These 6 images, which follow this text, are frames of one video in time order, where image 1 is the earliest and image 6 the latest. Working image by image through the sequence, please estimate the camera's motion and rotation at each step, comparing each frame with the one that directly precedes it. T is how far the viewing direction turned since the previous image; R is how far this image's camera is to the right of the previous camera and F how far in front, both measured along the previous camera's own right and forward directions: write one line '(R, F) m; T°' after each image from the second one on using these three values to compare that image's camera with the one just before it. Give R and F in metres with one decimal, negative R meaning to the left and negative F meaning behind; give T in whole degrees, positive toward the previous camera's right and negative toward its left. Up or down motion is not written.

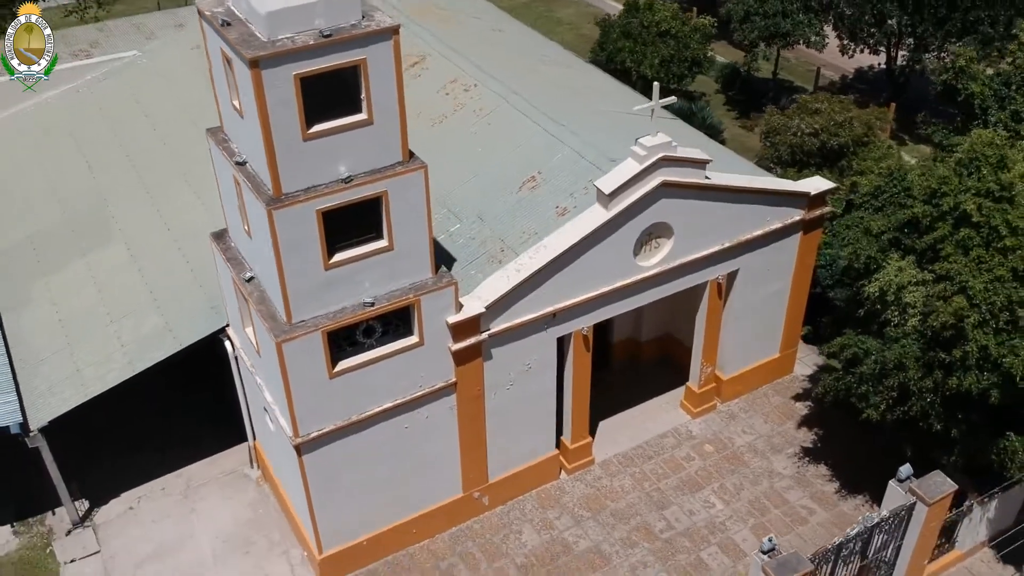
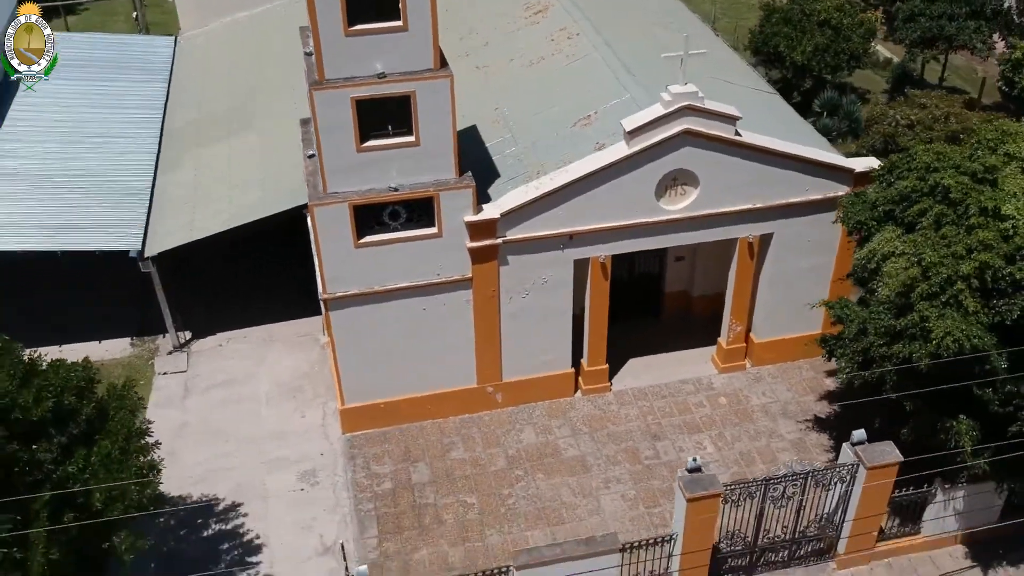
(+4.1, -1.4) m; -14°
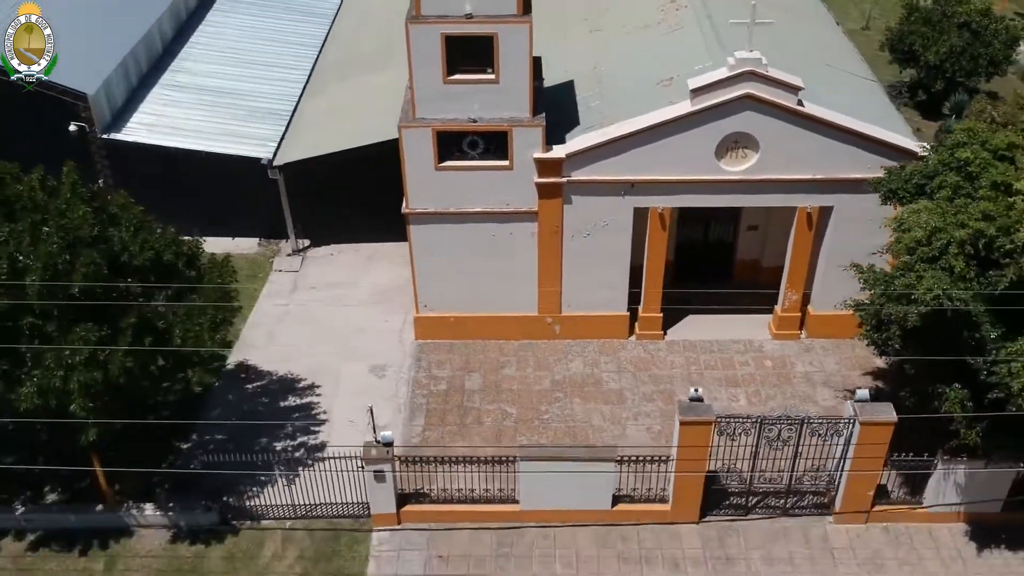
(+2.5, -1.6) m; -11°
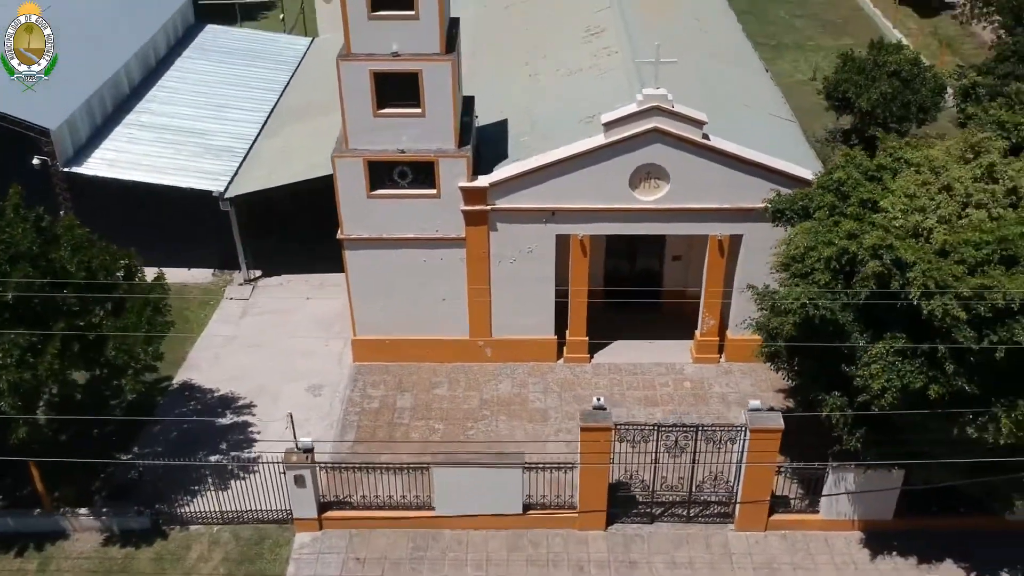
(+1.6, -1.1) m; 0°
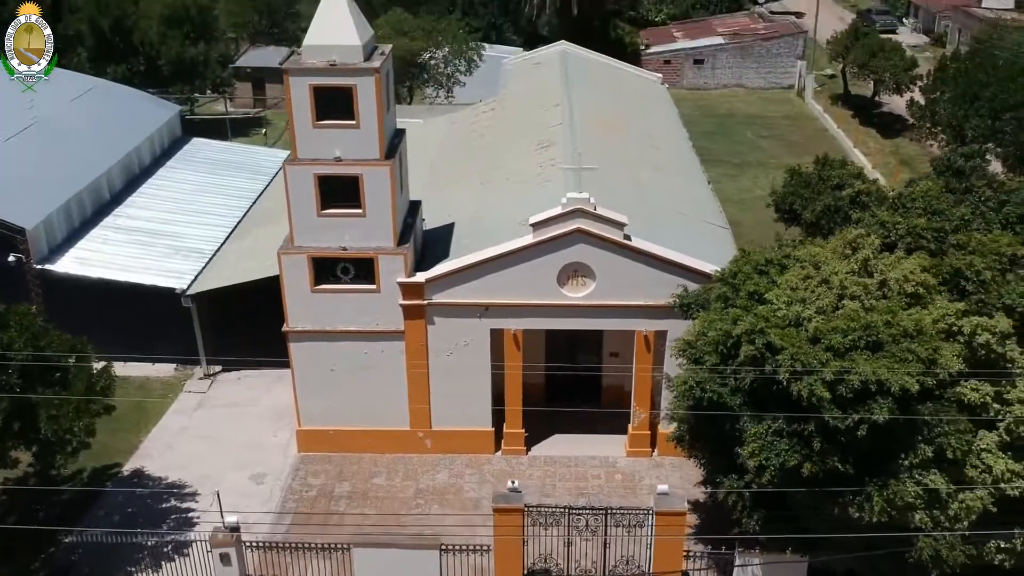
(+1.8, -1.0) m; -1°
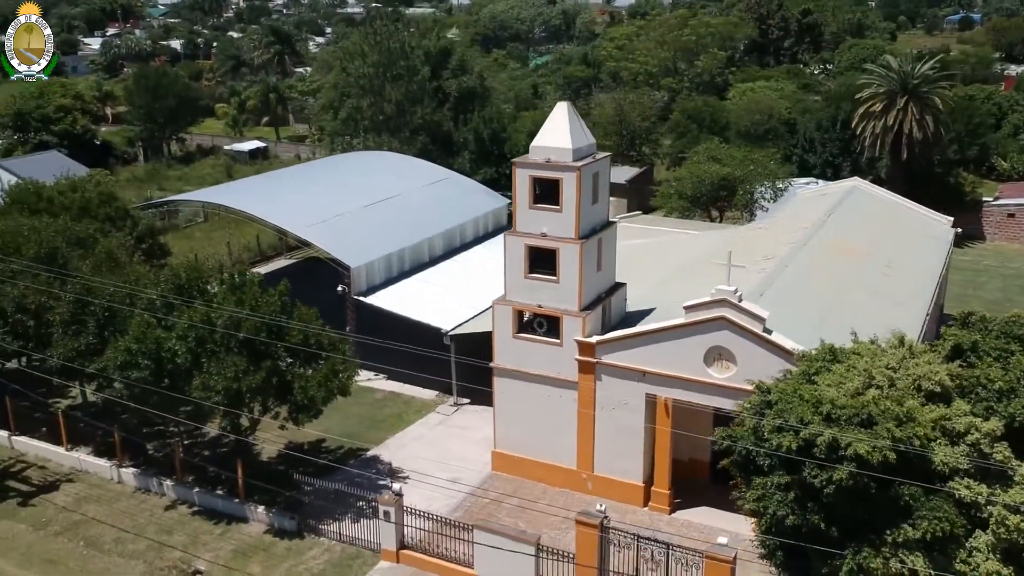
(+6.6, -3.1) m; -25°
